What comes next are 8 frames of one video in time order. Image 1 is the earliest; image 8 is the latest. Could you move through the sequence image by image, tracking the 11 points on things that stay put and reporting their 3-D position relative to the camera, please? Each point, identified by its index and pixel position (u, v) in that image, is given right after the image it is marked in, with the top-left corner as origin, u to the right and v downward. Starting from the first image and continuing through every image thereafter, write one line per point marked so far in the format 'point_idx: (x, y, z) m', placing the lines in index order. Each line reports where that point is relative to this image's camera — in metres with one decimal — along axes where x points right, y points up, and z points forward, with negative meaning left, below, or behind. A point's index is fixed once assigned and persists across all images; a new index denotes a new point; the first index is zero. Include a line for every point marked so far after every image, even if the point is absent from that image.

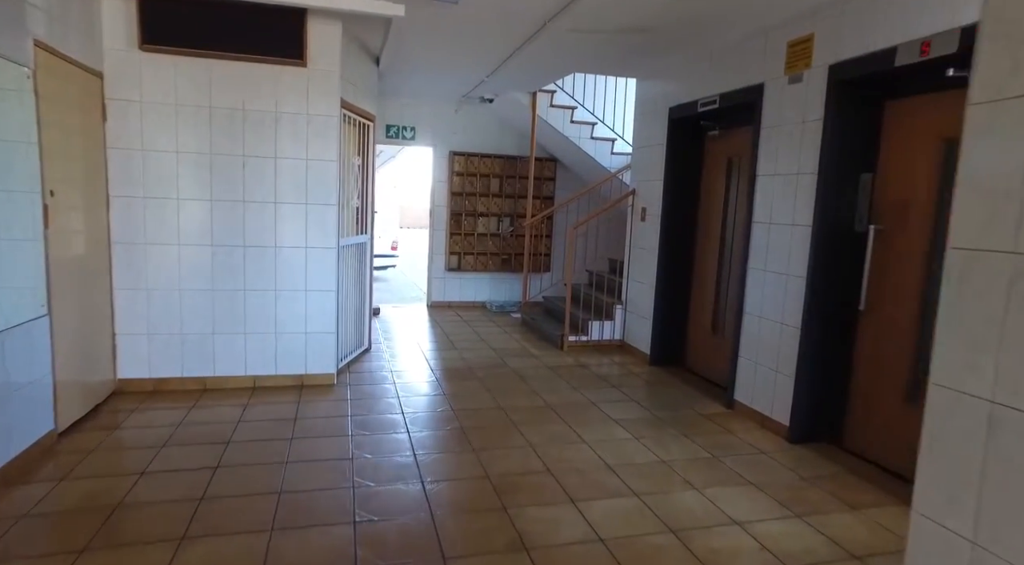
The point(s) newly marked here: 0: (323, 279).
0: (-1.2, 0.0, +3.9) m
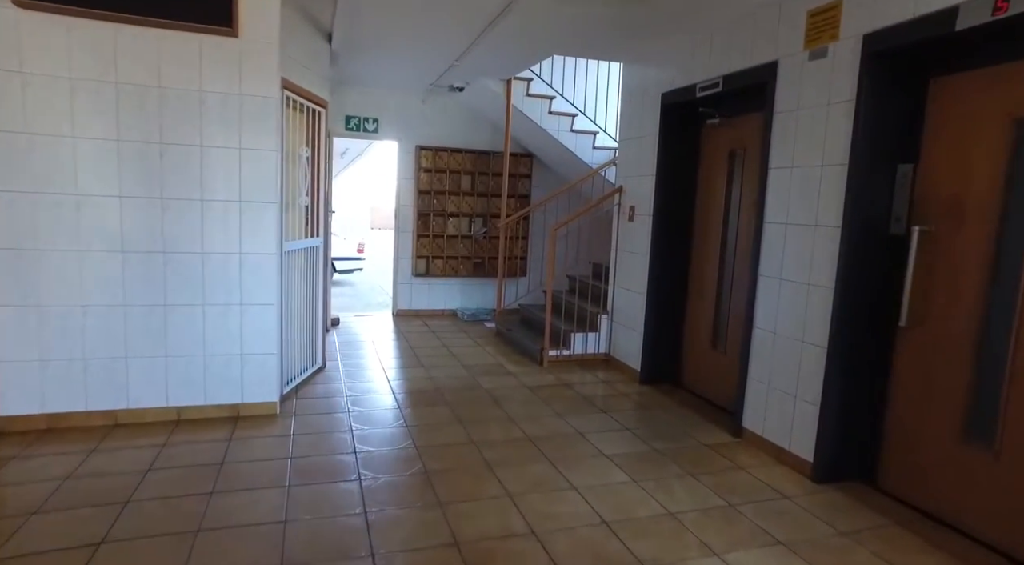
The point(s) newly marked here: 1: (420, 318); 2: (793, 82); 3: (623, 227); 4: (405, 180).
0: (-1.4, 0.0, +3.3) m
1: (-1.0, -0.4, +6.7) m
2: (+1.4, +1.0, +2.9) m
3: (+0.9, +0.4, +4.7) m
4: (-1.2, +1.1, +6.6) m
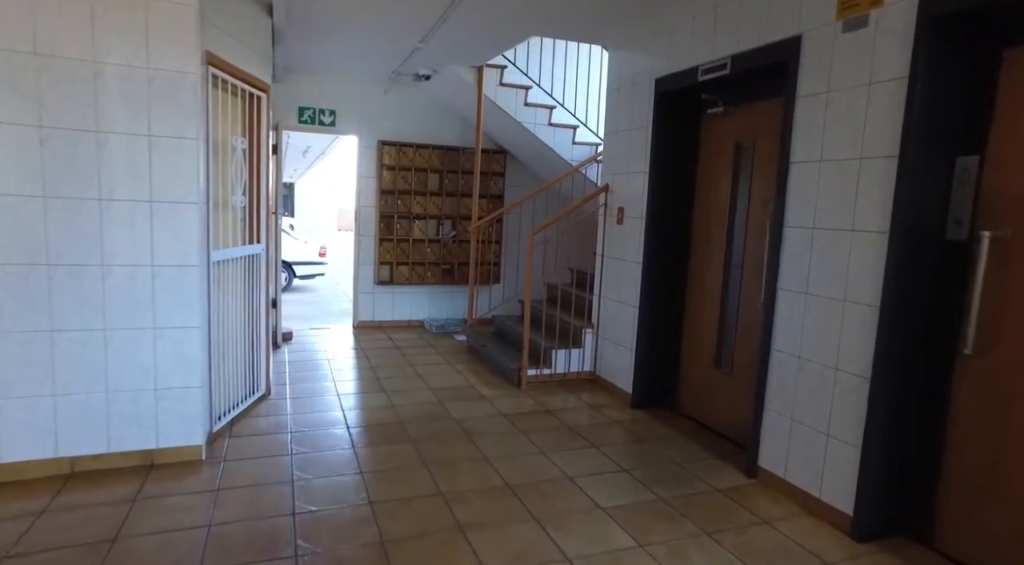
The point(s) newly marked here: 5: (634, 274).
0: (-1.5, -0.1, +2.7) m
1: (-1.3, -0.5, +6.1) m
2: (+1.3, +0.9, +2.5) m
3: (+0.7, +0.4, +4.2) m
4: (-1.5, +1.0, +6.0) m
5: (+0.8, 0.0, +3.9) m
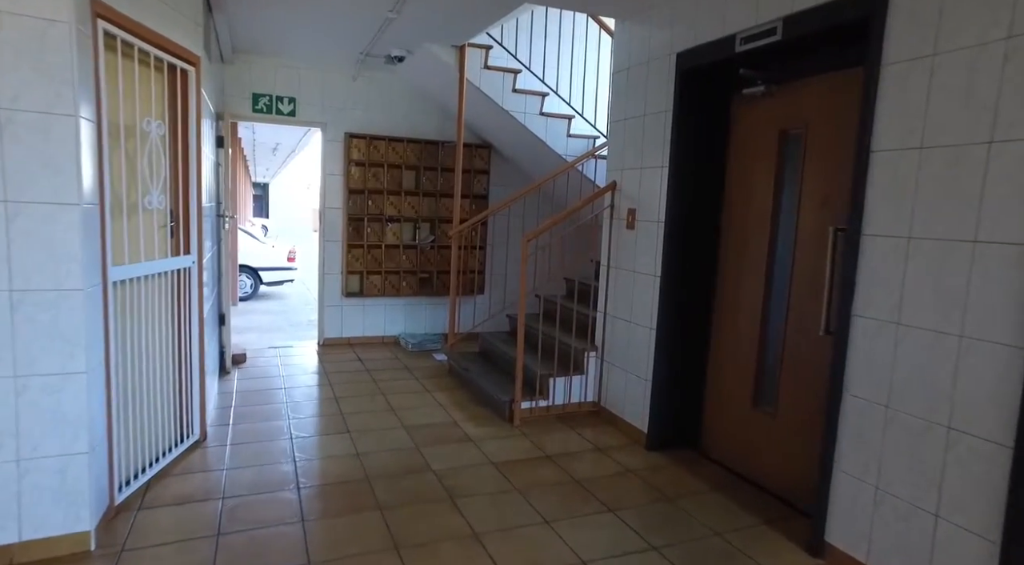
0: (-1.5, -0.2, +2.0) m
1: (-1.4, -0.6, +5.4) m
2: (+1.3, +0.8, +1.8) m
3: (+0.7, +0.3, +3.5) m
4: (-1.6, +0.9, +5.3) m
5: (+0.8, 0.0, +3.3) m
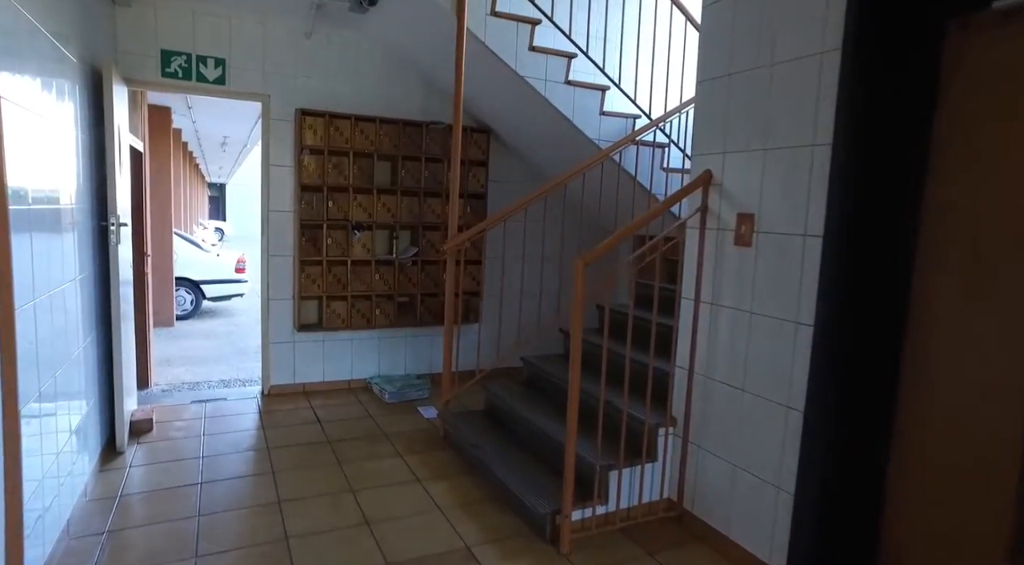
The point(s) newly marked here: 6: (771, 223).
0: (-1.3, -0.4, +0.6) m
1: (-1.4, -0.8, +4.0) m
2: (+1.5, +0.7, +0.6) m
3: (+0.8, +0.1, +2.3) m
4: (-1.5, +0.8, +3.9) m
5: (+0.9, -0.2, +2.0) m
6: (+0.9, +0.2, +2.1) m
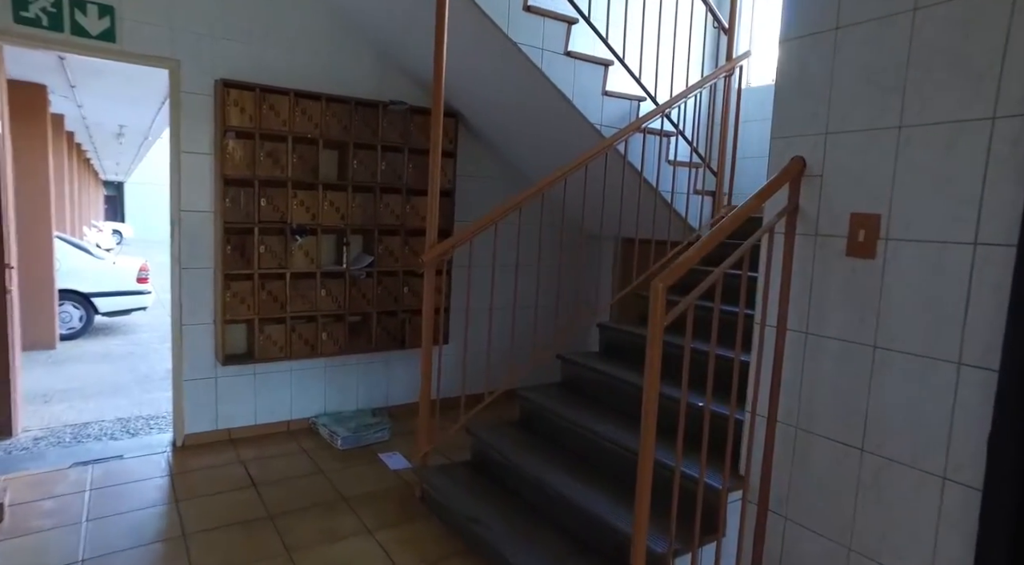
0: (-0.9, -0.5, -0.2) m
1: (-1.5, -0.9, +3.1) m
2: (+1.8, +0.6, +0.2) m
3: (+0.9, 0.0, +1.7) m
4: (-1.6, +0.6, +3.0) m
5: (+1.1, -0.3, +1.5) m
6: (+1.0, +0.1, +1.6) m
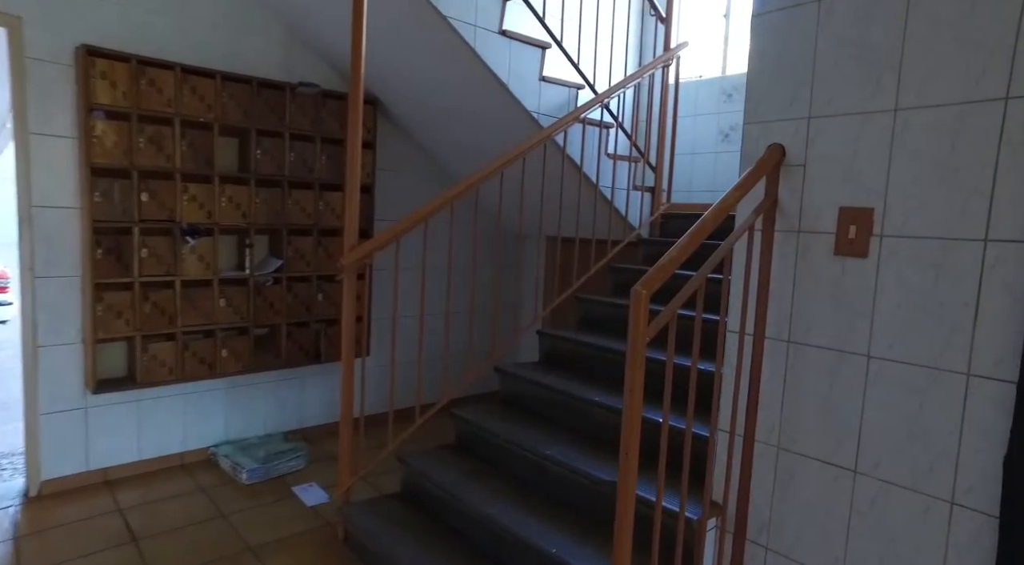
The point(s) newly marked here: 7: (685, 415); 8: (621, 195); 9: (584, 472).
0: (-0.7, -0.5, -0.6) m
1: (-1.7, -0.9, +2.6) m
2: (+1.9, +0.6, +0.1) m
3: (+0.8, 0.0, +1.5) m
4: (-1.9, +0.6, +2.4) m
5: (+1.0, -0.3, +1.3) m
6: (+0.9, +0.1, +1.4) m
7: (+0.6, -0.4, +2.0) m
8: (+0.6, +0.5, +3.3) m
9: (+0.1, -0.6, +2.0) m
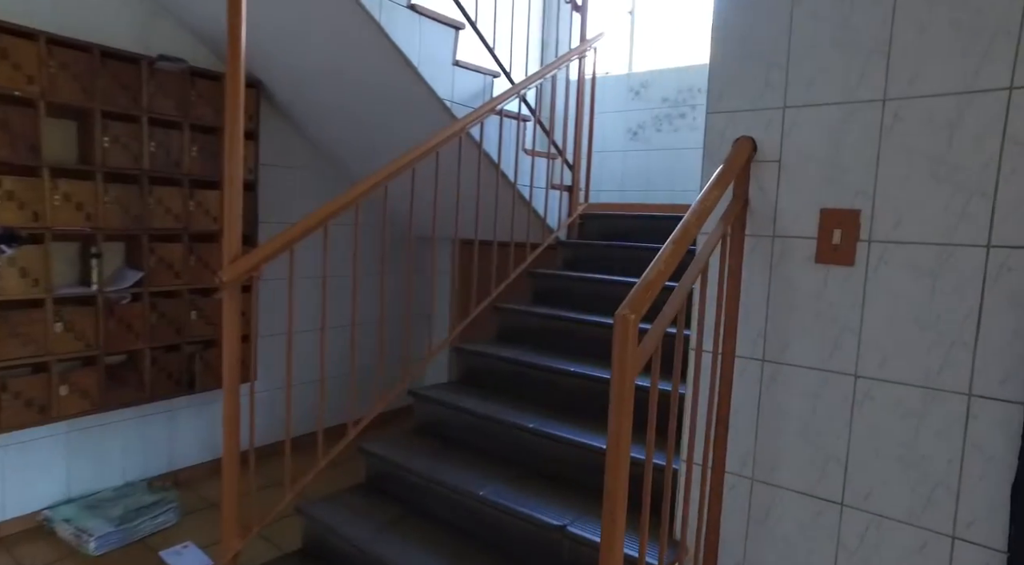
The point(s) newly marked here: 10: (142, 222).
0: (-0.5, -0.6, -1.1) m
1: (-2.0, -1.0, +2.0) m
2: (+2.0, +0.6, +0.2) m
3: (+0.7, 0.0, +1.4) m
4: (-2.2, +0.5, +1.8) m
5: (+0.9, -0.3, +1.2) m
6: (+0.8, +0.1, +1.3) m
7: (+0.4, -0.5, +1.8) m
8: (+0.1, +0.5, +3.1) m
9: (-0.1, -0.6, +1.7) m
10: (-1.5, +0.3, +2.4) m
